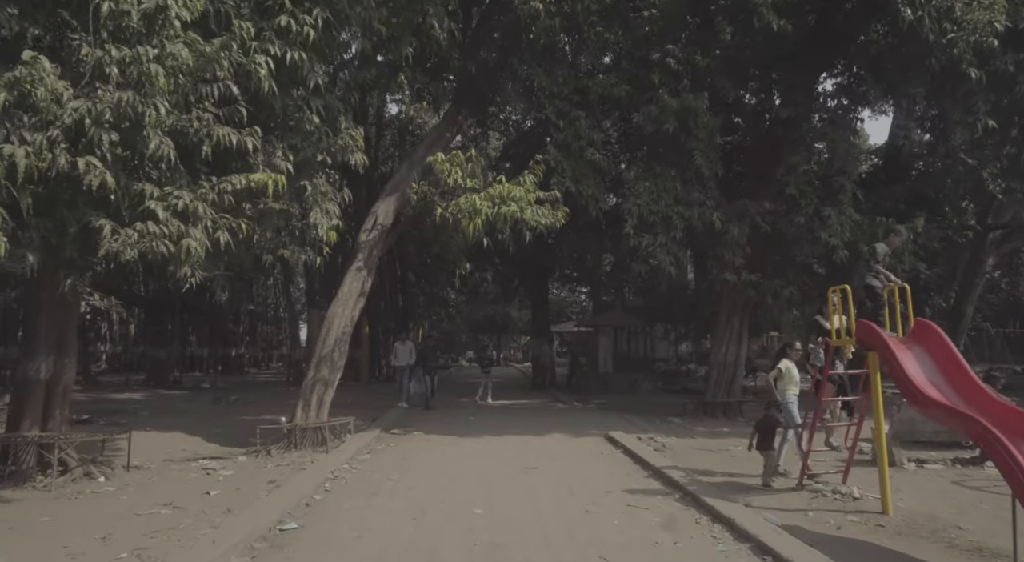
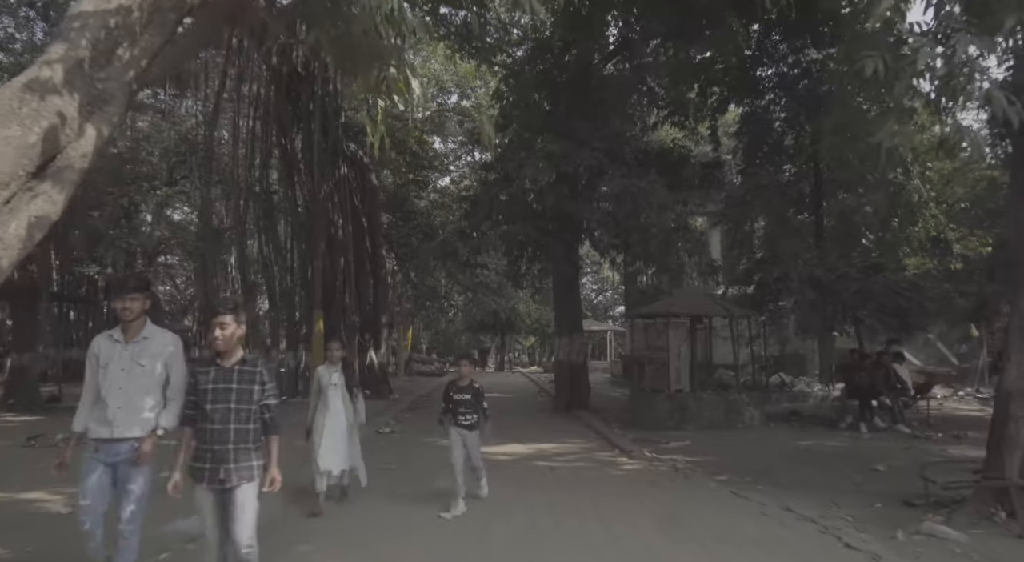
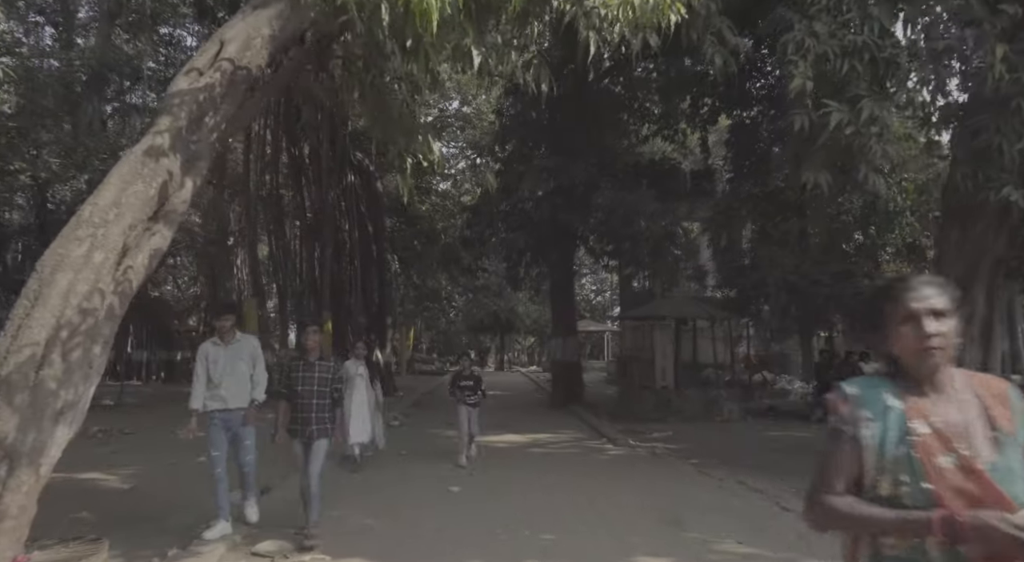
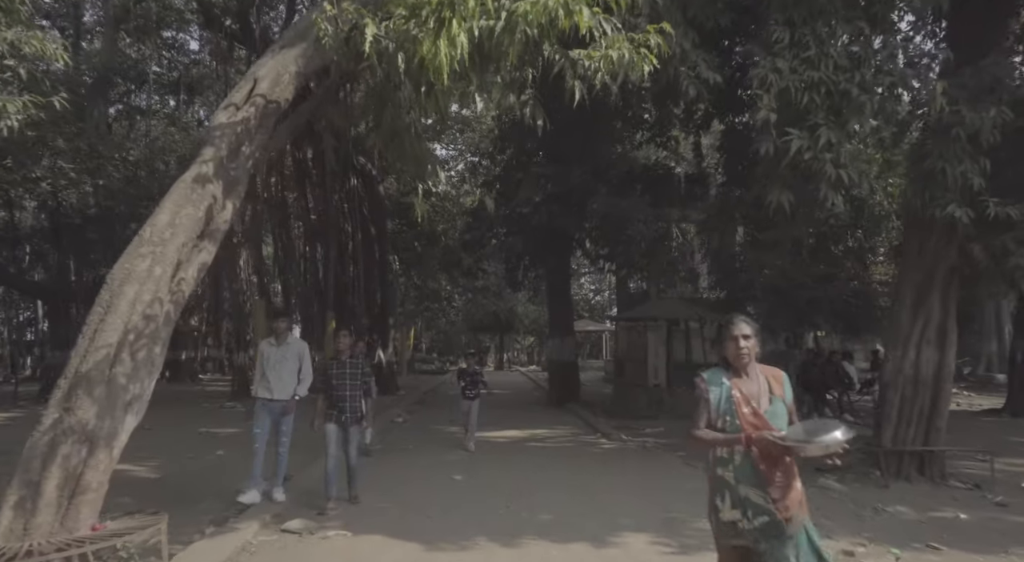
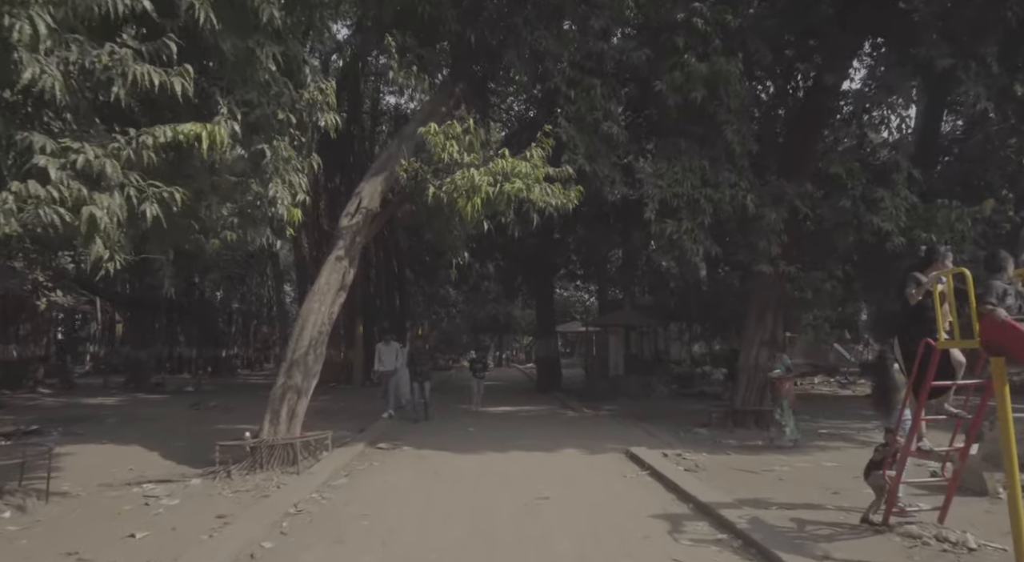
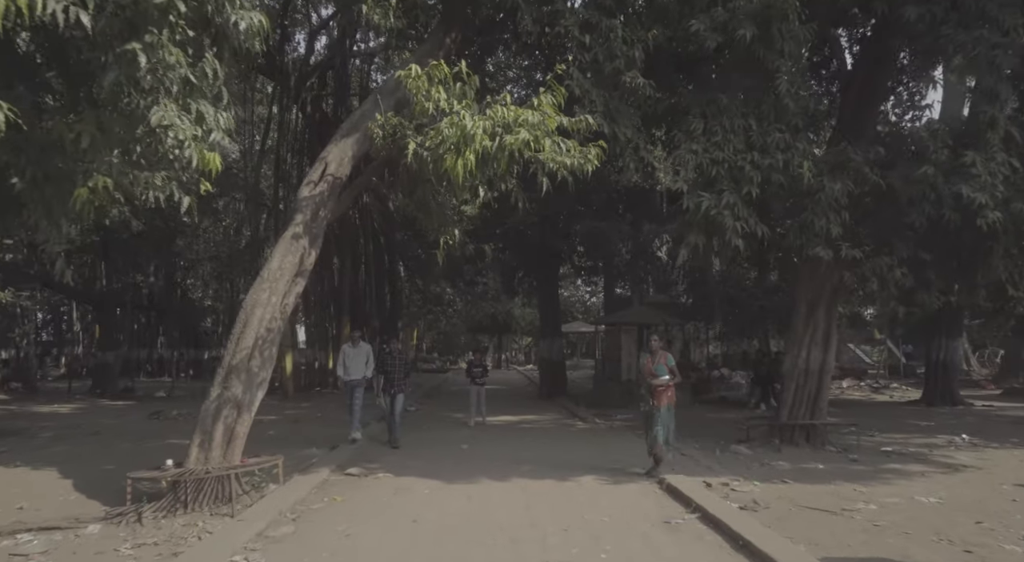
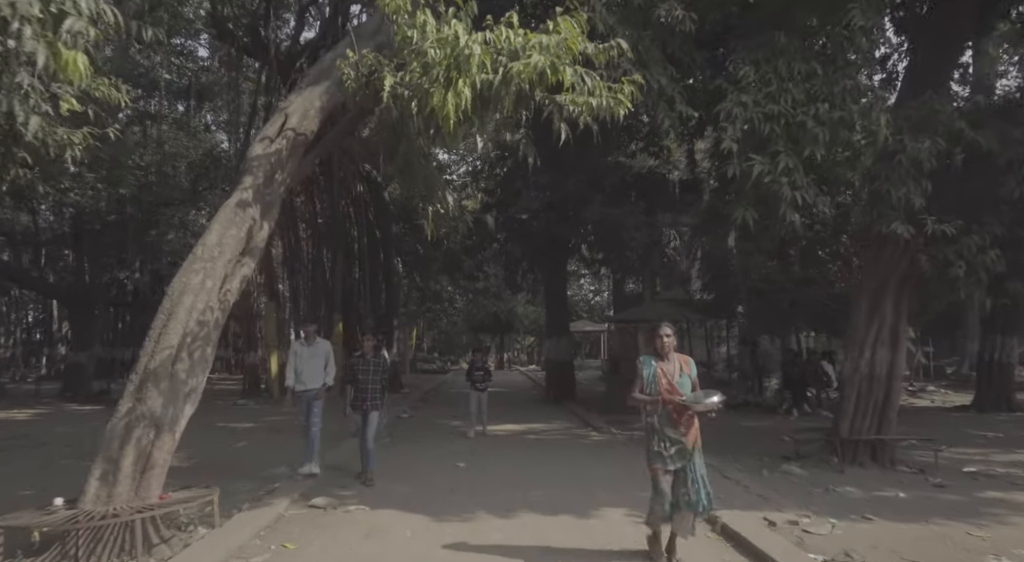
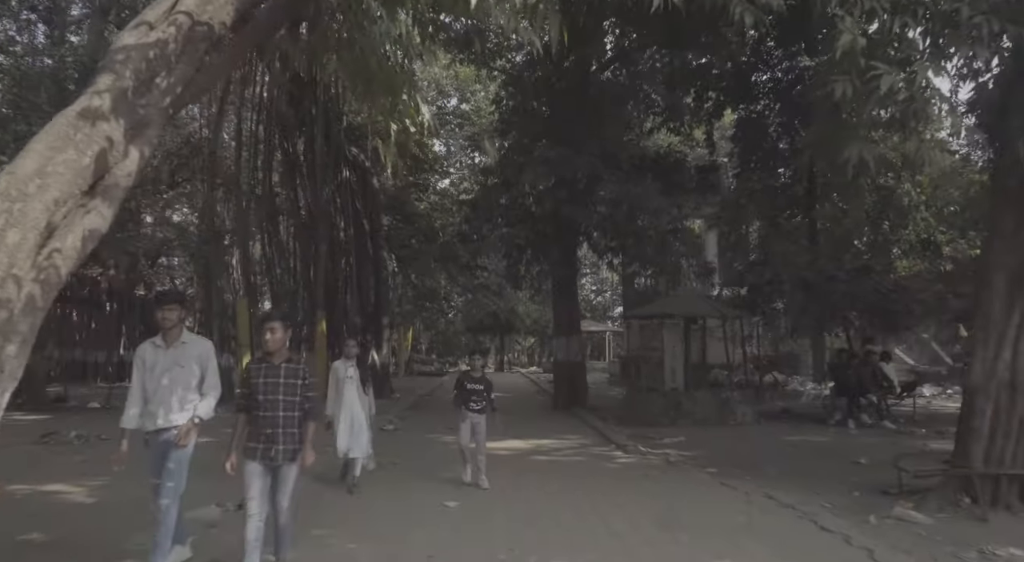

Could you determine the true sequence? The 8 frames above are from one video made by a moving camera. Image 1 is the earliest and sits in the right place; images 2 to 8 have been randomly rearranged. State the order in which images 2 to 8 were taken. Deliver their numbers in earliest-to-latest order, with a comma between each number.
5, 6, 7, 4, 3, 8, 2
